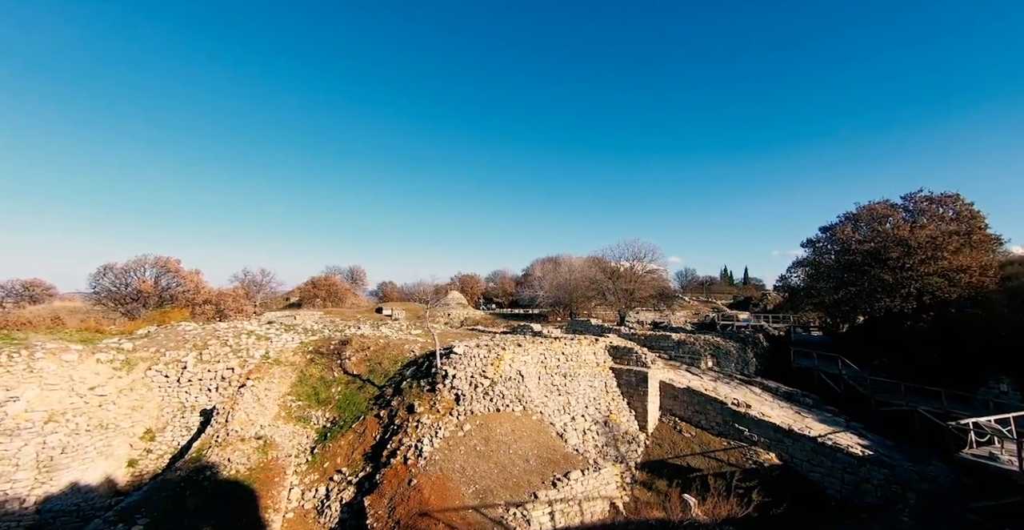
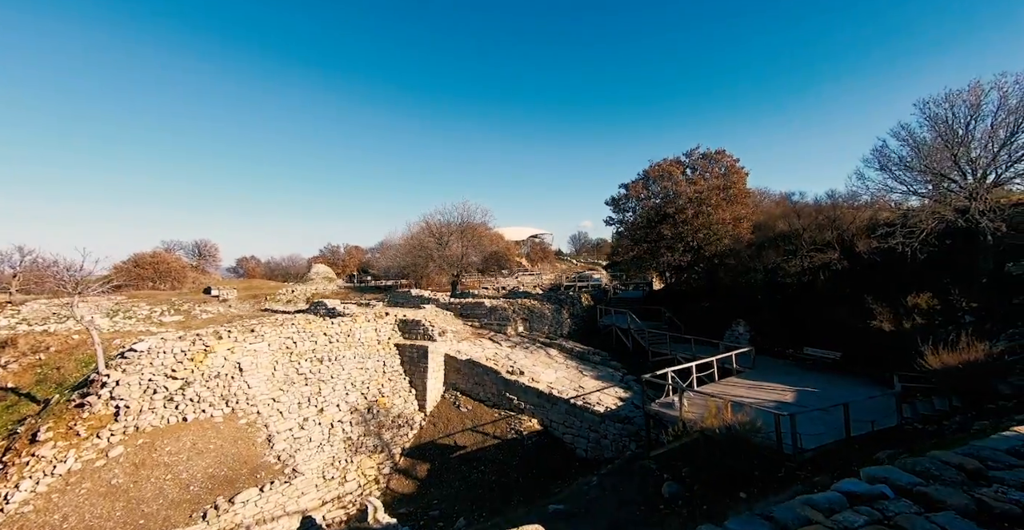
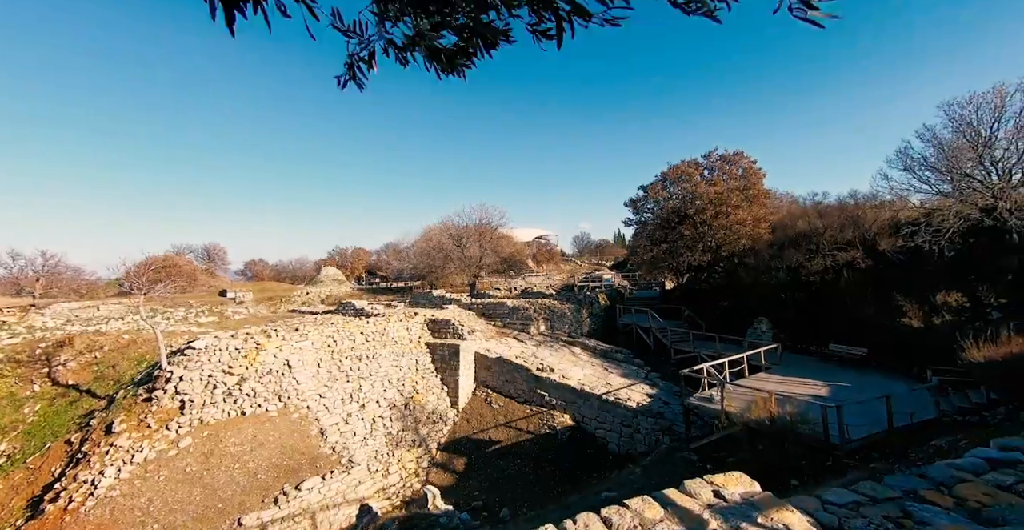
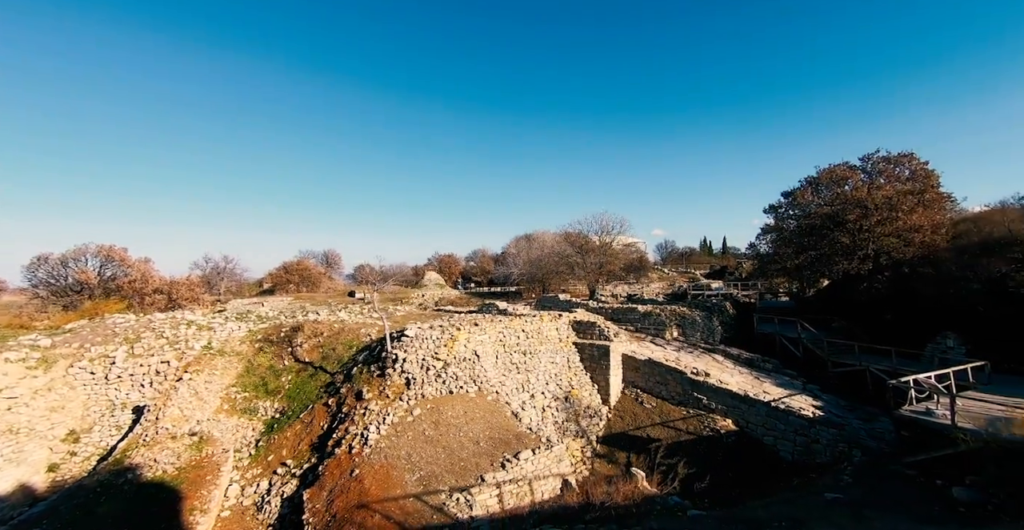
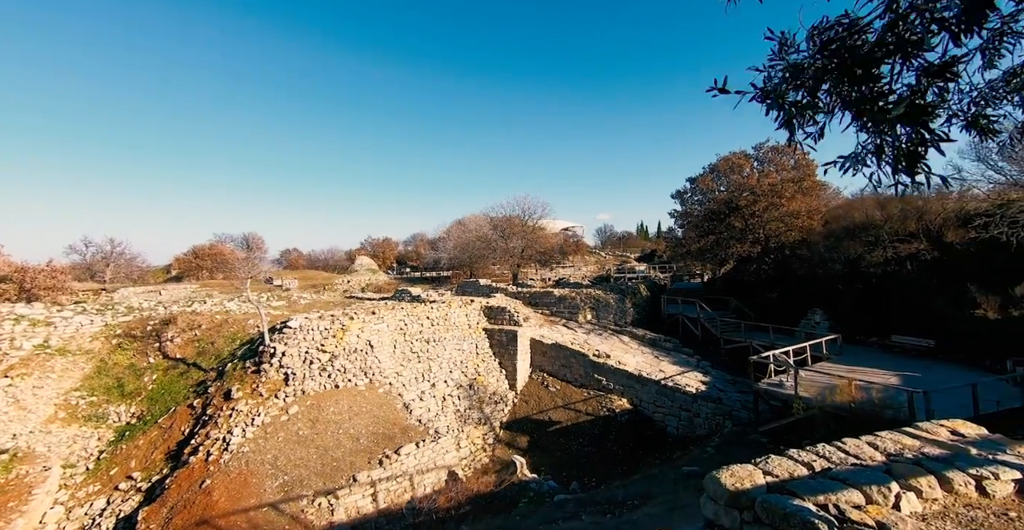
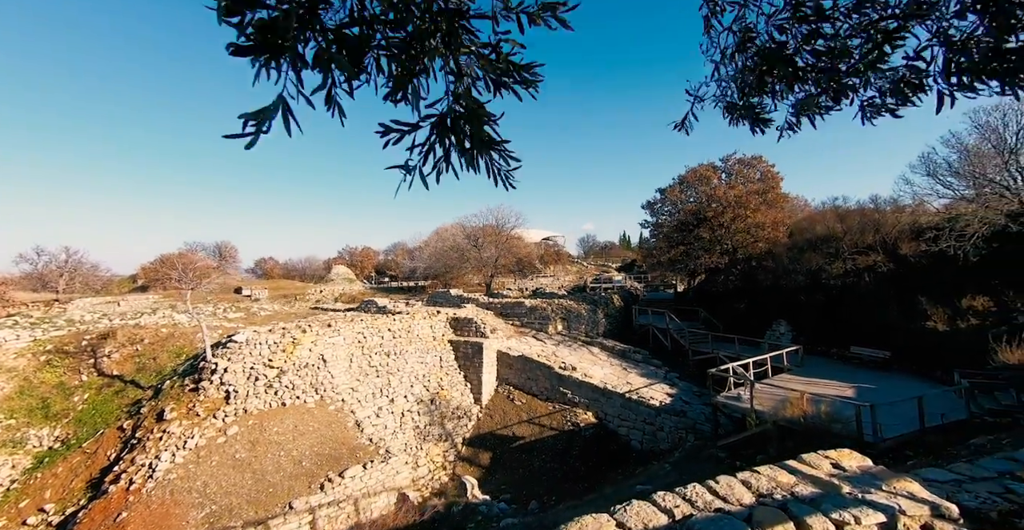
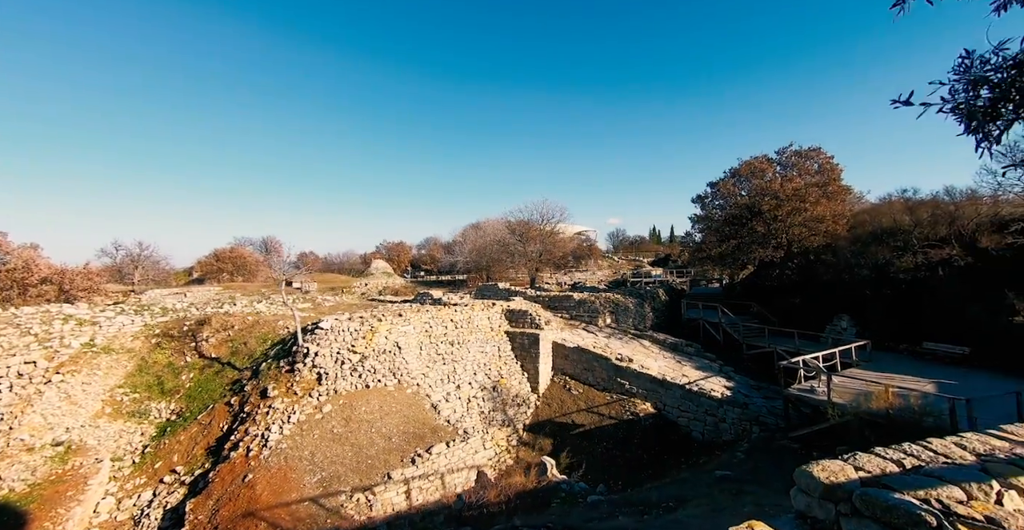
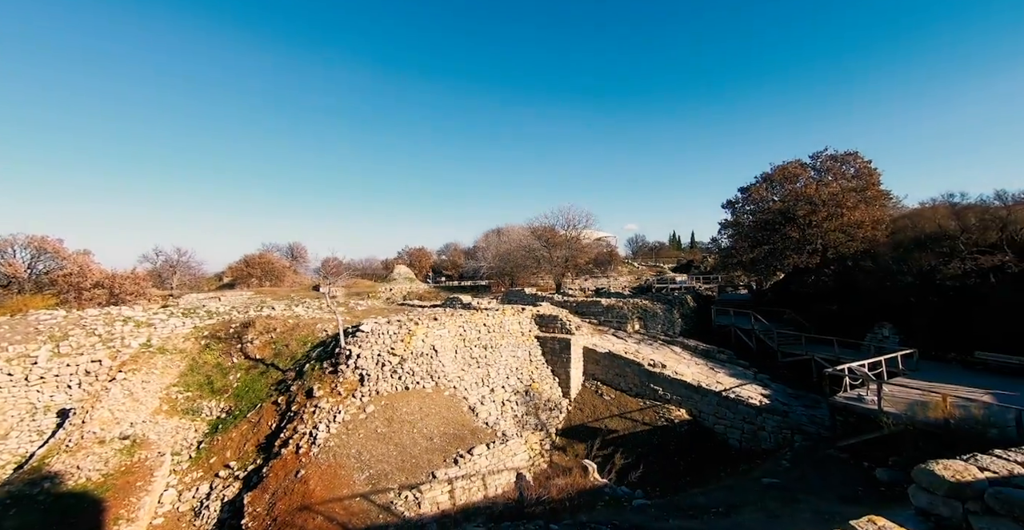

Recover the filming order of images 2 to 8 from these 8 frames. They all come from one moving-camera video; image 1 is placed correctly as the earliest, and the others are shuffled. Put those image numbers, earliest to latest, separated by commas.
4, 8, 7, 5, 6, 3, 2
